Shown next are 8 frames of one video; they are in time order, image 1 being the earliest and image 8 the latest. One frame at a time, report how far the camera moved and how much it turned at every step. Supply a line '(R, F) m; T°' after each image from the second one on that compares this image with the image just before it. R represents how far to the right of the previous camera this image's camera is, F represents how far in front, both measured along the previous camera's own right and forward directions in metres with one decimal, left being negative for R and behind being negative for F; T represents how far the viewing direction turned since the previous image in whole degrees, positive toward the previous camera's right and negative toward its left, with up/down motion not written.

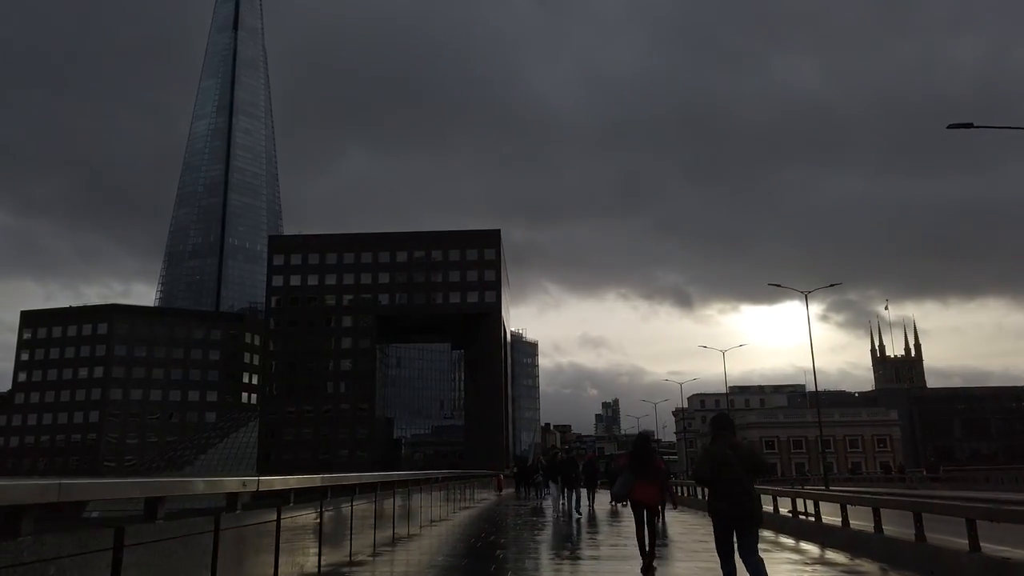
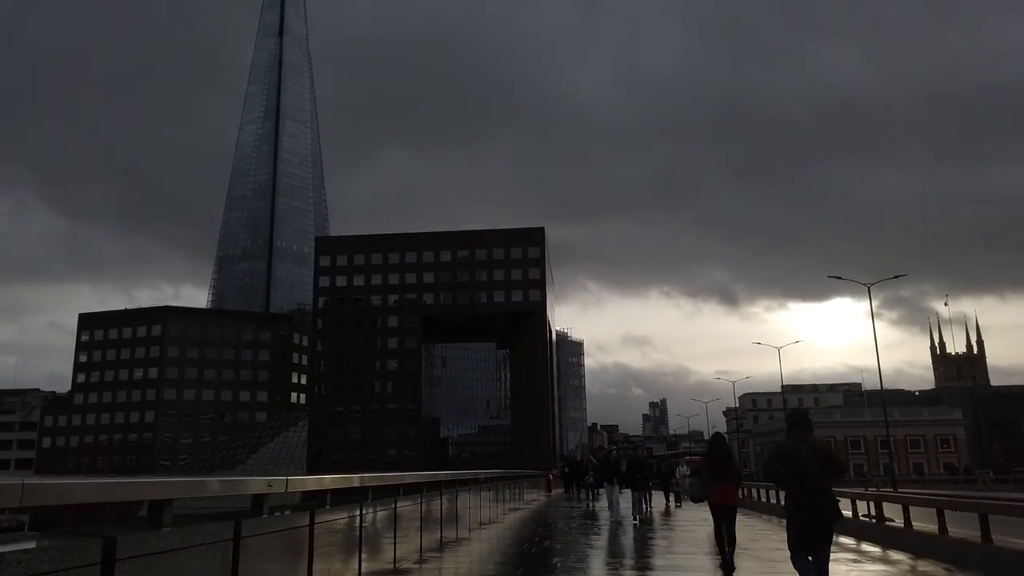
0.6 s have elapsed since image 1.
(-0.2, +1.1) m; -3°
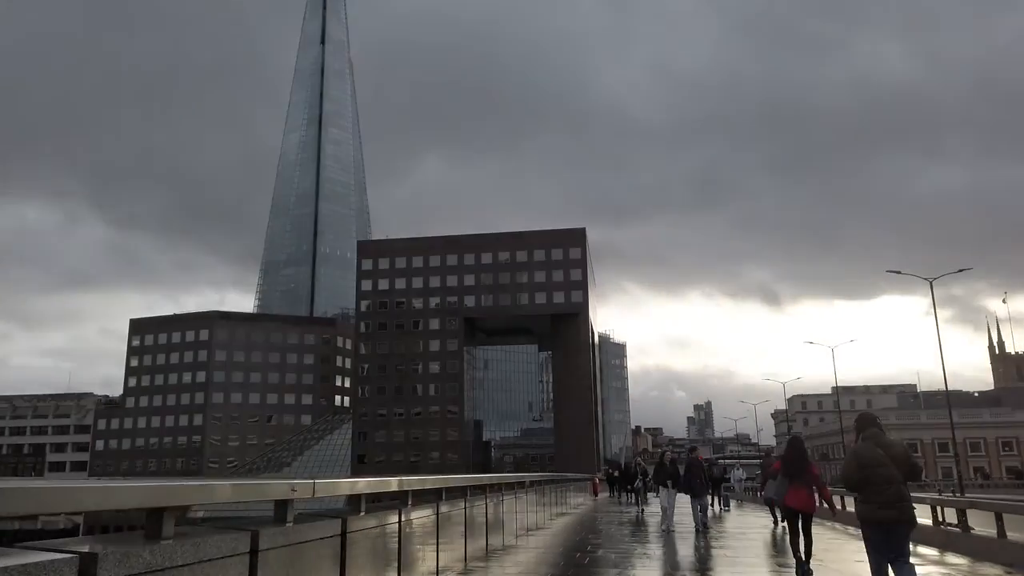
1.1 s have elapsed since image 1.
(-0.1, +0.9) m; -3°
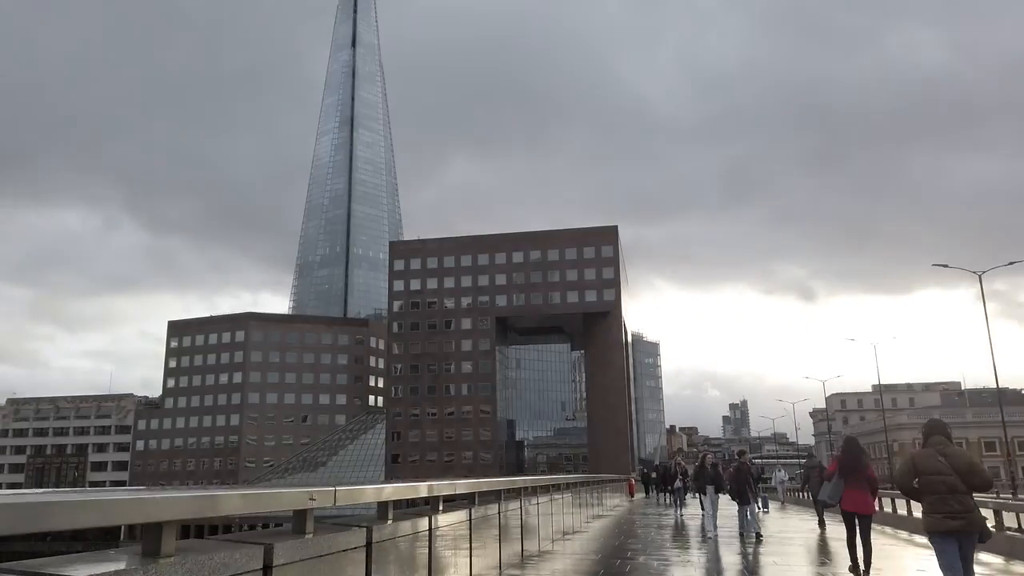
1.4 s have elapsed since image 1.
(0.0, +0.5) m; -2°
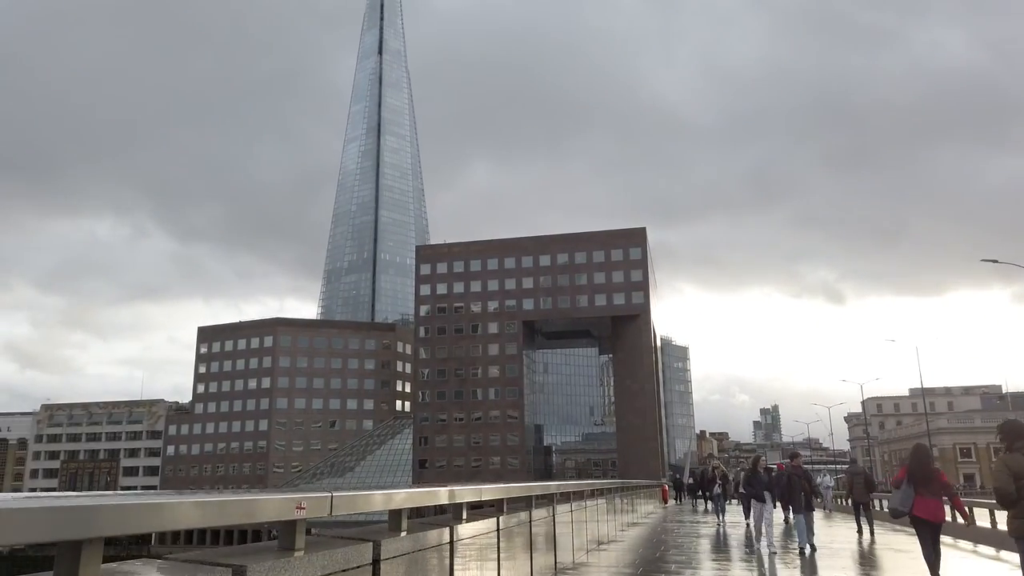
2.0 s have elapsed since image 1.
(0.0, +1.0) m; -2°
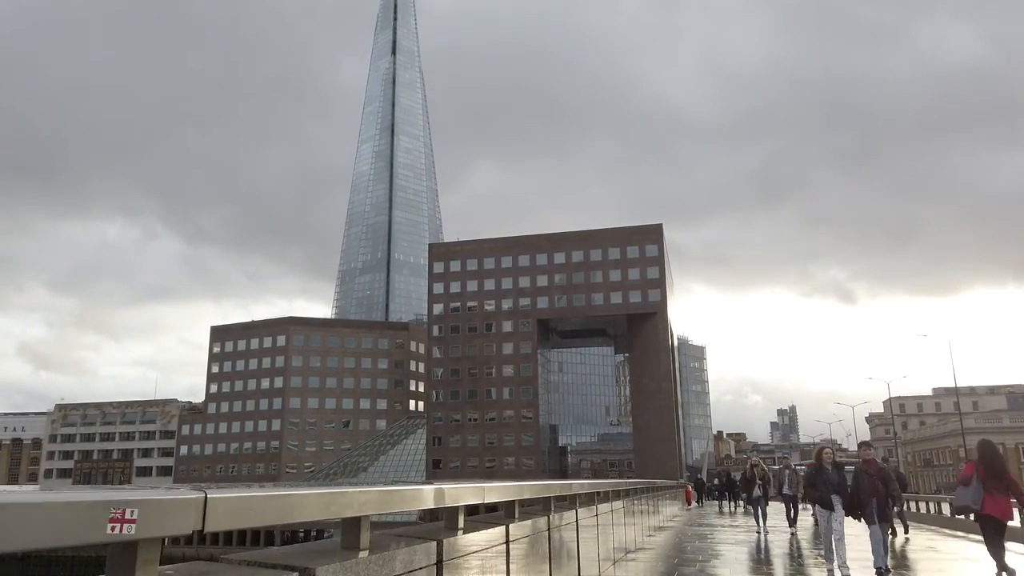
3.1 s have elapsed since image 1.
(0.0, +1.9) m; -1°
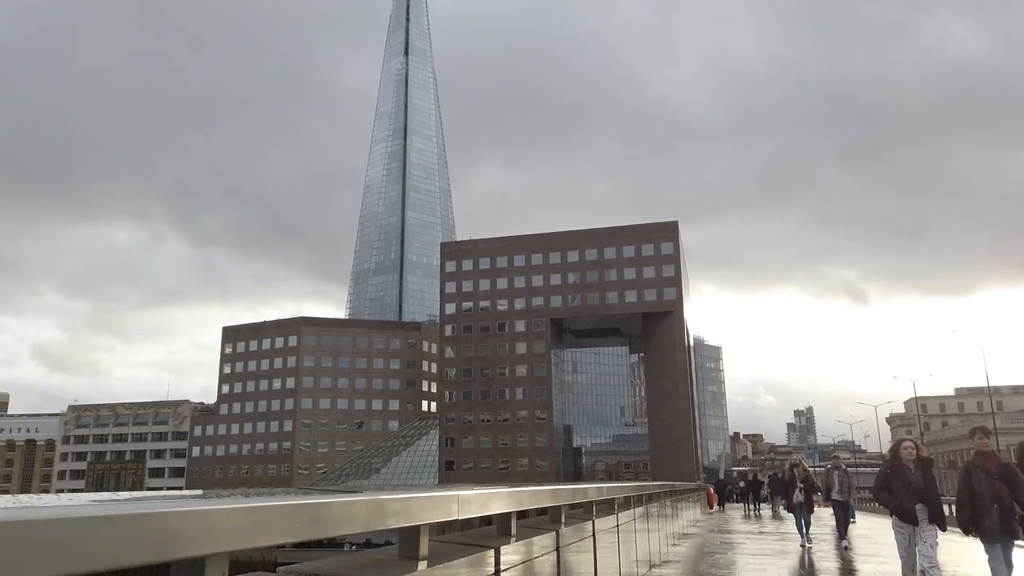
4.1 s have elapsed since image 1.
(+0.1, +1.7) m; -1°
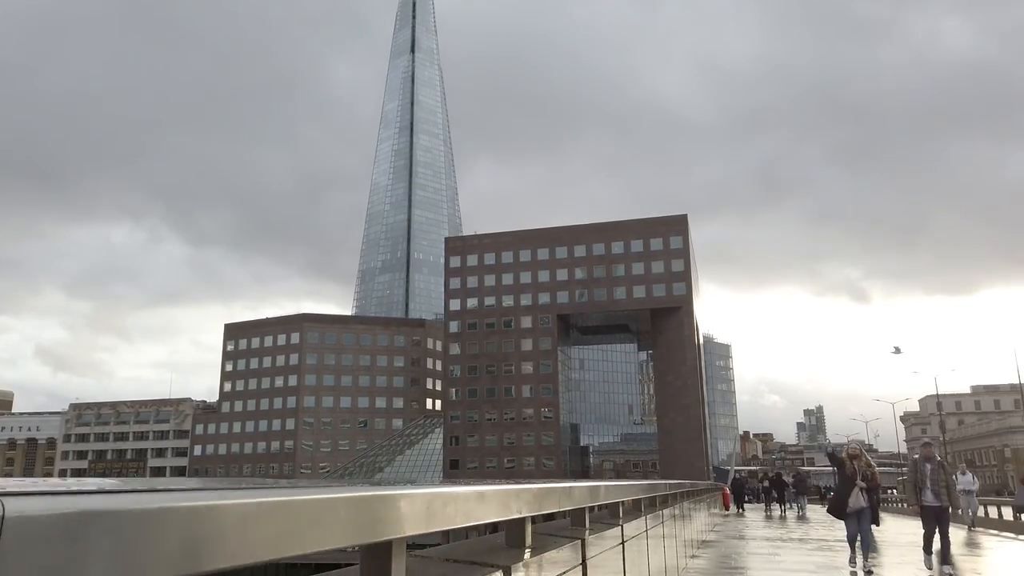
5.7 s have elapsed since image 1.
(+0.4, +2.6) m; -1°
